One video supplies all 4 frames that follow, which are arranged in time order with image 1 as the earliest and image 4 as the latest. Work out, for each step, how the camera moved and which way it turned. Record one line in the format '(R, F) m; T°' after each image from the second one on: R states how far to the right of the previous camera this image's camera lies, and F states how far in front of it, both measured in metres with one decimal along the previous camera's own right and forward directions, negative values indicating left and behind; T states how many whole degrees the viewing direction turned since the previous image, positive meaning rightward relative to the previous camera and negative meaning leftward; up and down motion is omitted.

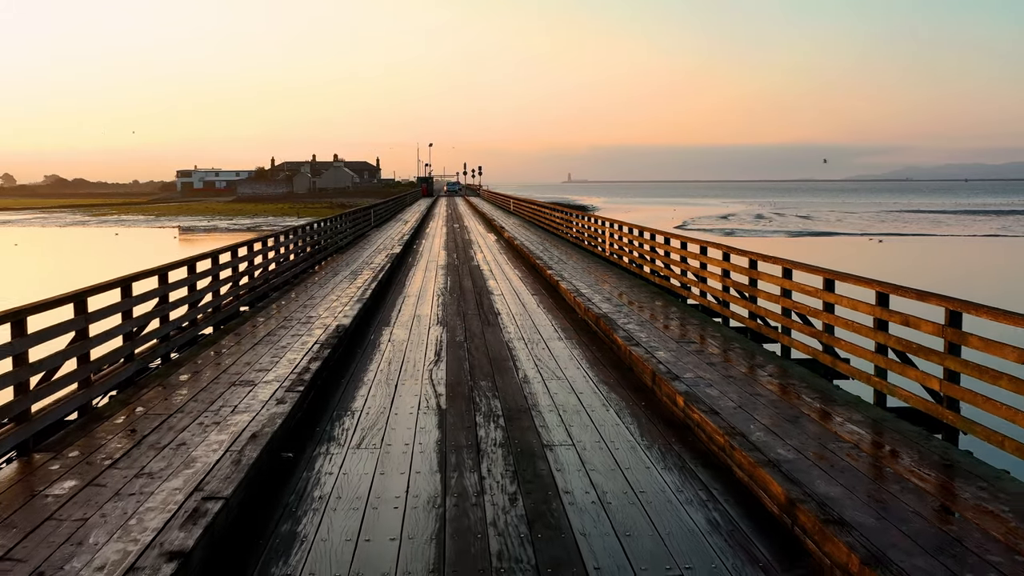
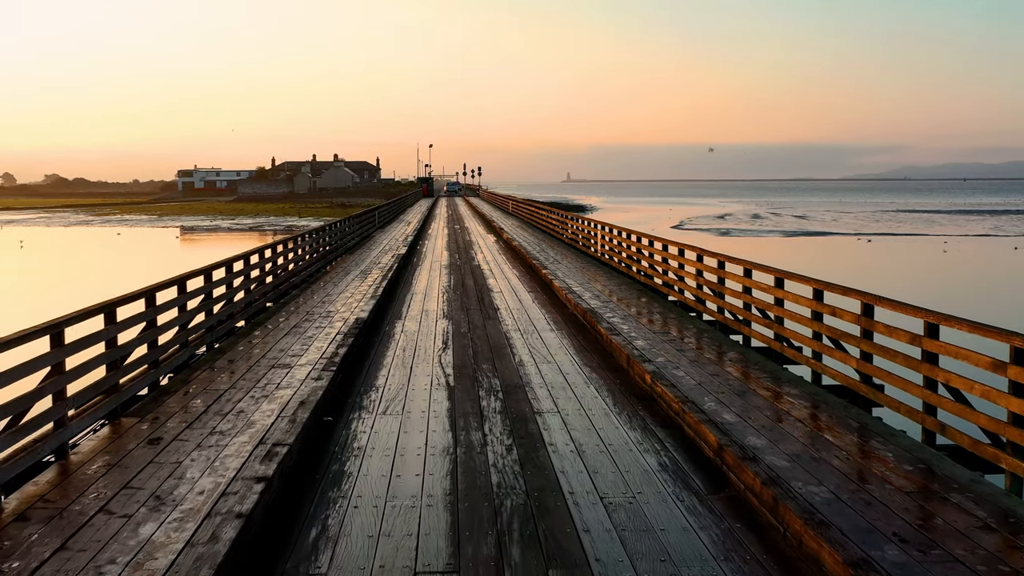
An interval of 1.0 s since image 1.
(0.0, -1.0) m; 0°
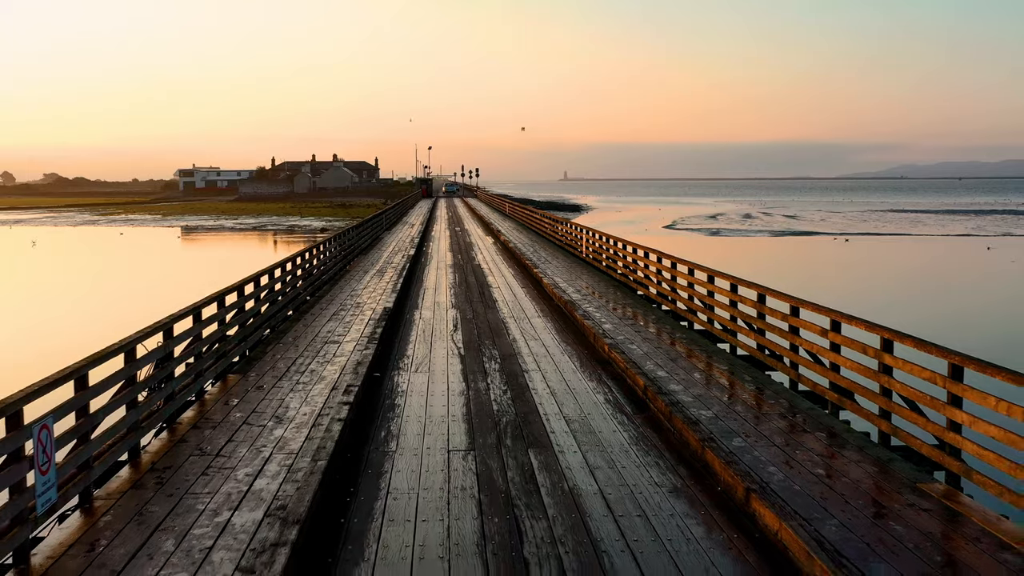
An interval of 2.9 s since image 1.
(0.0, -2.2) m; 0°
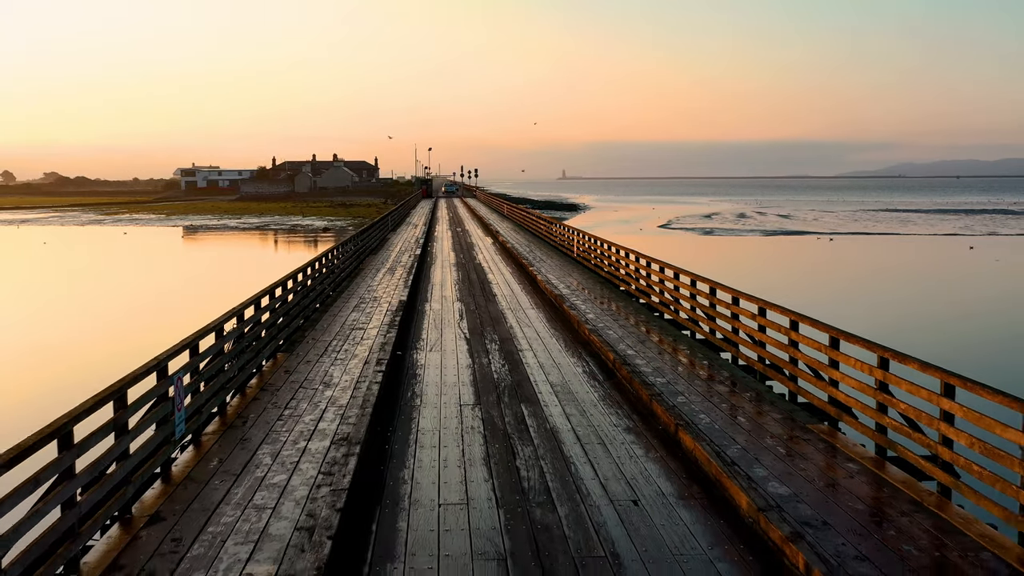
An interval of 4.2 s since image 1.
(0.0, -1.7) m; 0°
